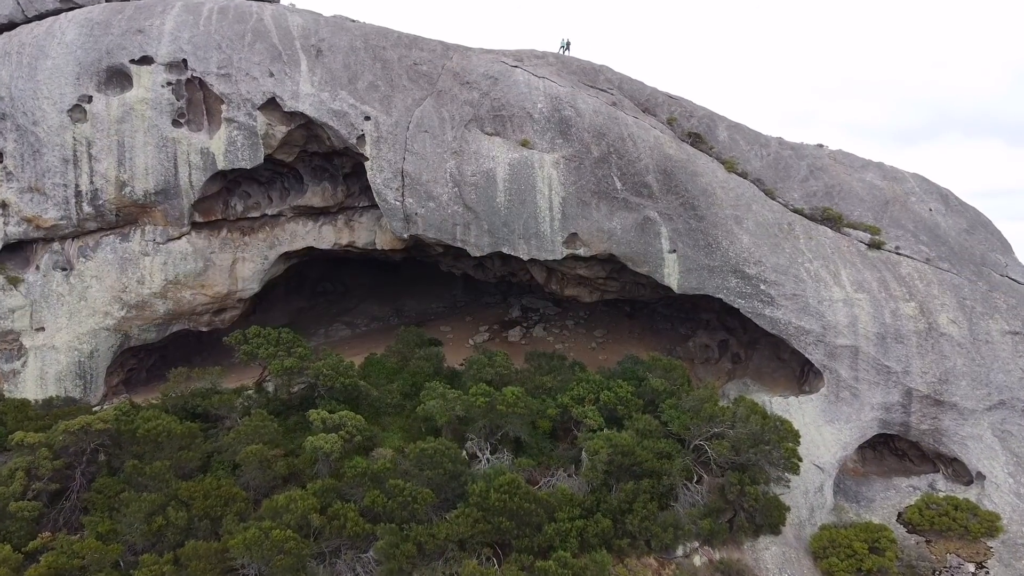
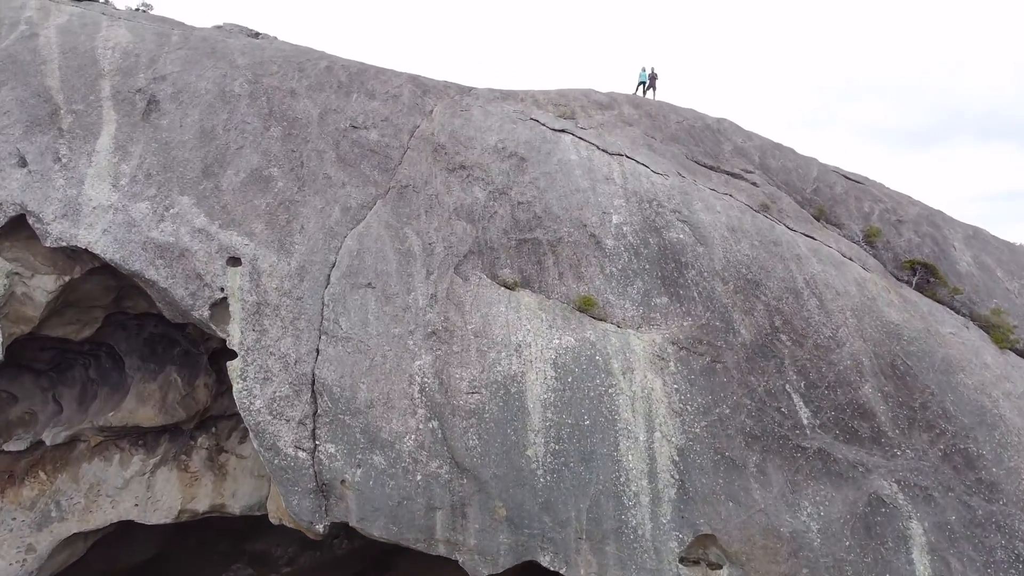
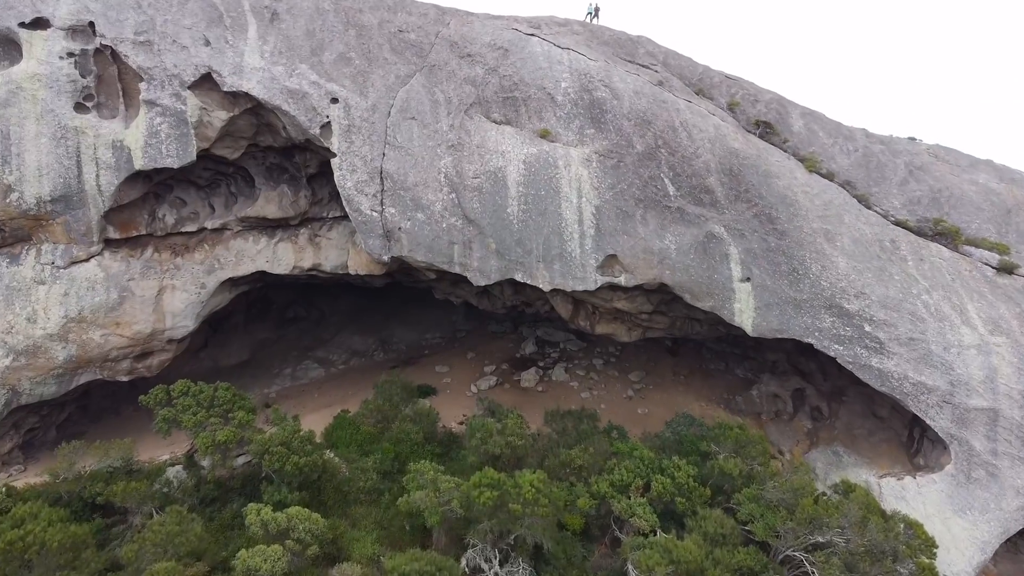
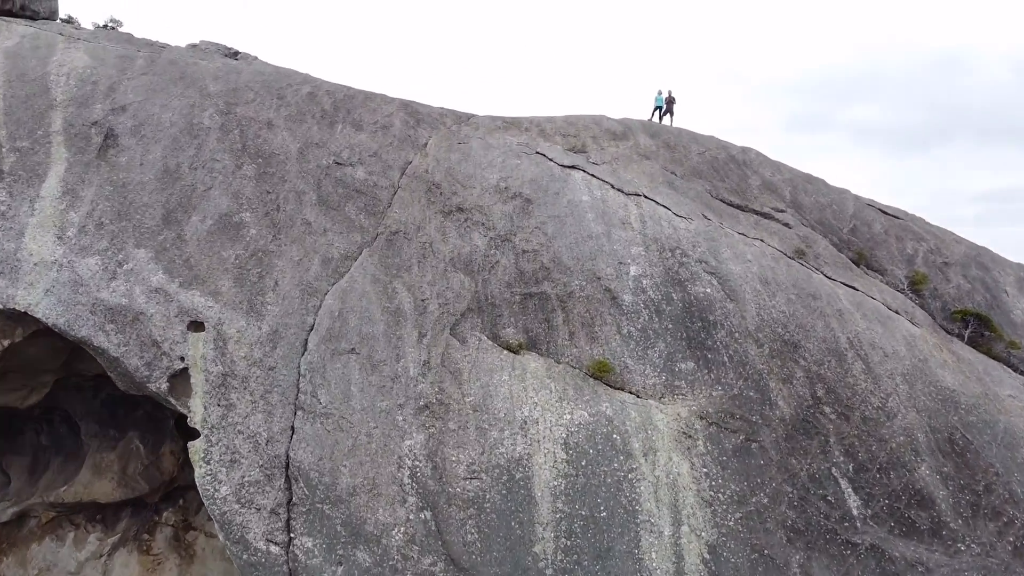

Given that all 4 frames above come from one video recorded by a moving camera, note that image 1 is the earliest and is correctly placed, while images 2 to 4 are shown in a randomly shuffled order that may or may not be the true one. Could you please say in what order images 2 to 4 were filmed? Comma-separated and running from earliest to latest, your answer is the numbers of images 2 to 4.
3, 2, 4
